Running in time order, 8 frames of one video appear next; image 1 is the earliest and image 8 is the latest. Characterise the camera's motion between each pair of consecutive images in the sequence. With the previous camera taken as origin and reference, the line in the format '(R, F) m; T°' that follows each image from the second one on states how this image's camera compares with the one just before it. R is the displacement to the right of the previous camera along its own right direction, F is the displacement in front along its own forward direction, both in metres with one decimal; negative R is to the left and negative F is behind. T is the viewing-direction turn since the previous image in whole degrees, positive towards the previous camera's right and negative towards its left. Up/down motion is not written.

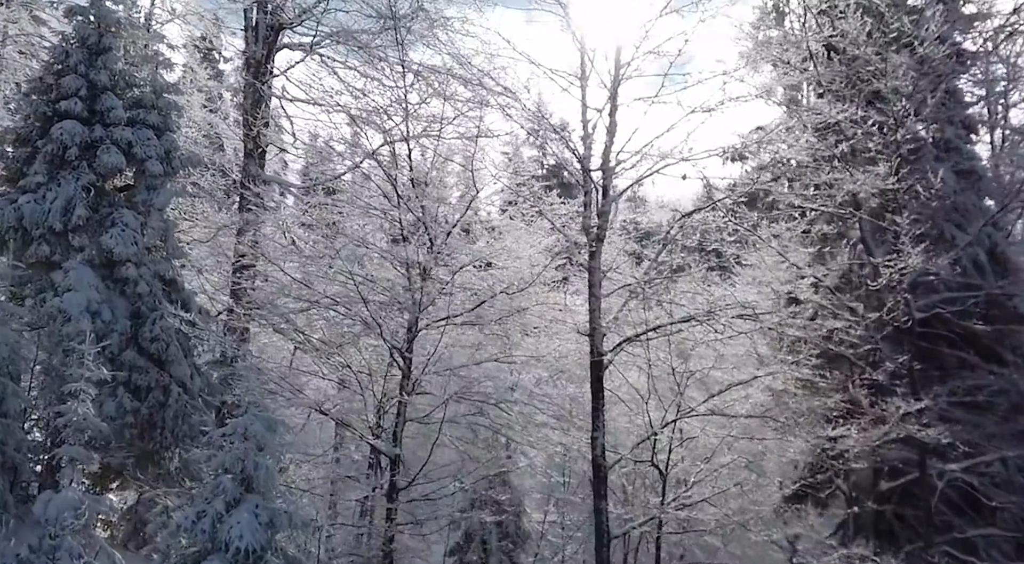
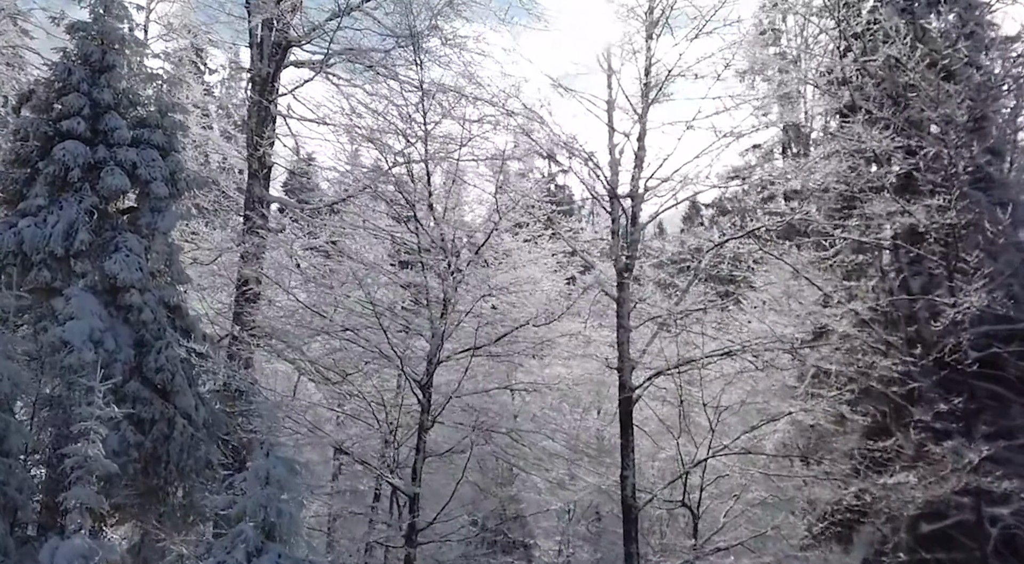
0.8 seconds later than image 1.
(-0.4, +0.3) m; +1°
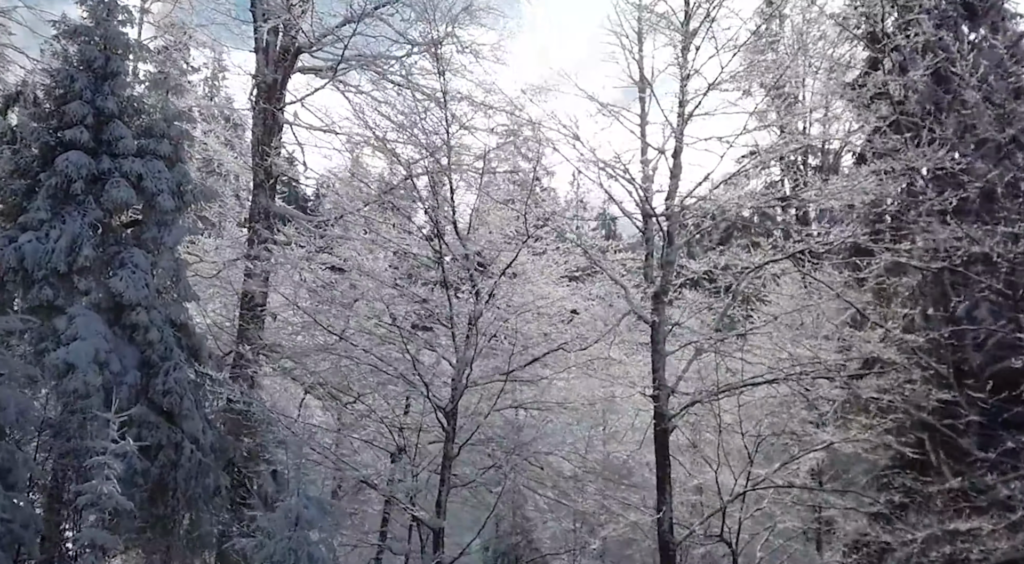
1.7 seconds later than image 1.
(-0.4, +0.3) m; +1°
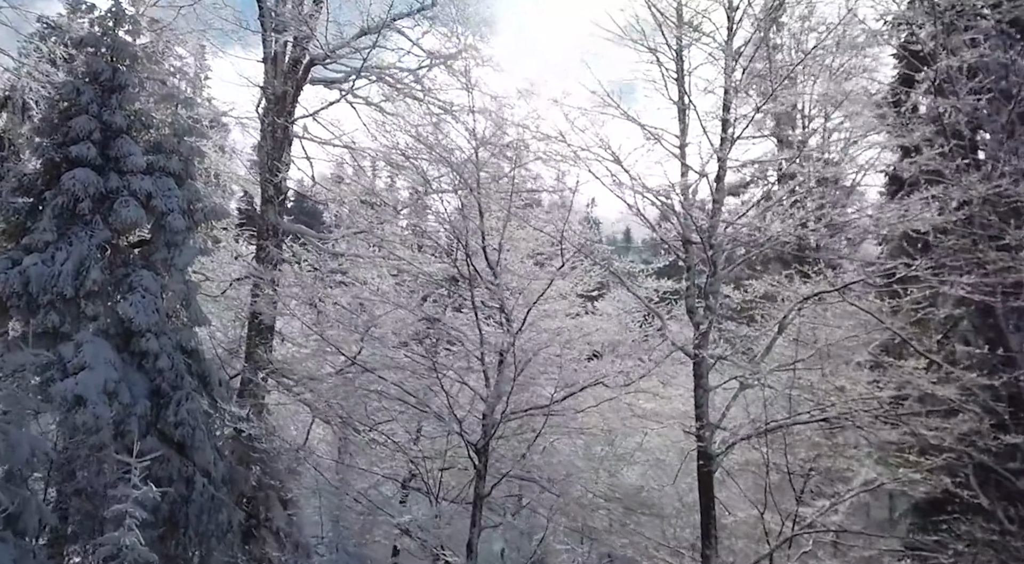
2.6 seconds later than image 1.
(-0.5, +0.4) m; +1°
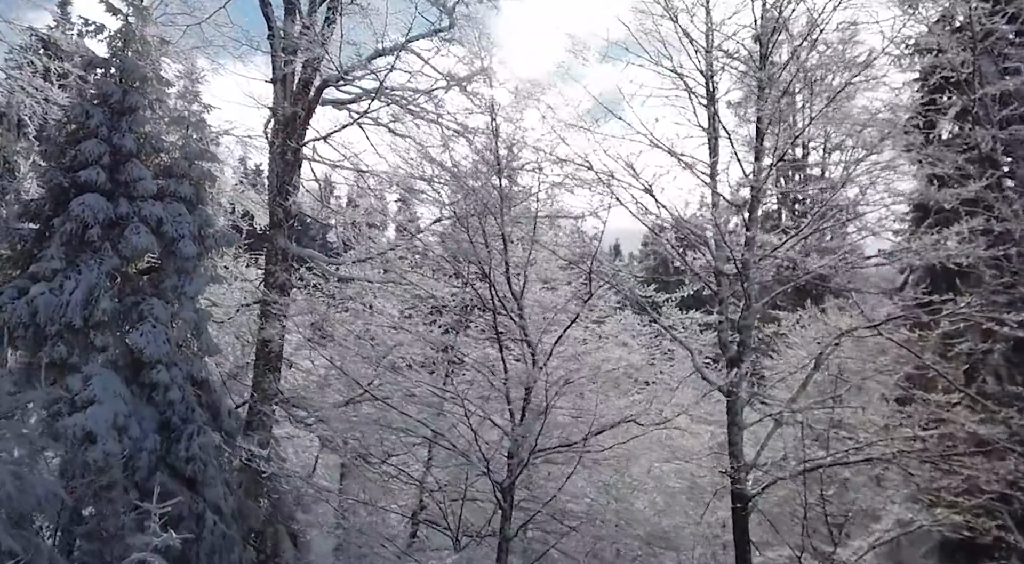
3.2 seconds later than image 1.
(-0.3, +0.2) m; +1°
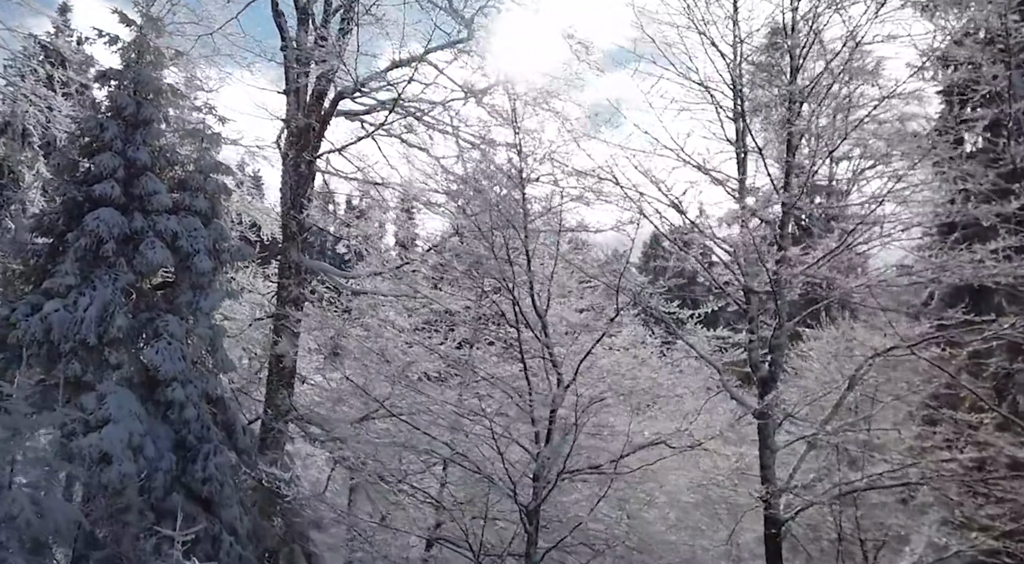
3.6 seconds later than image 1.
(-0.2, +0.2) m; 0°
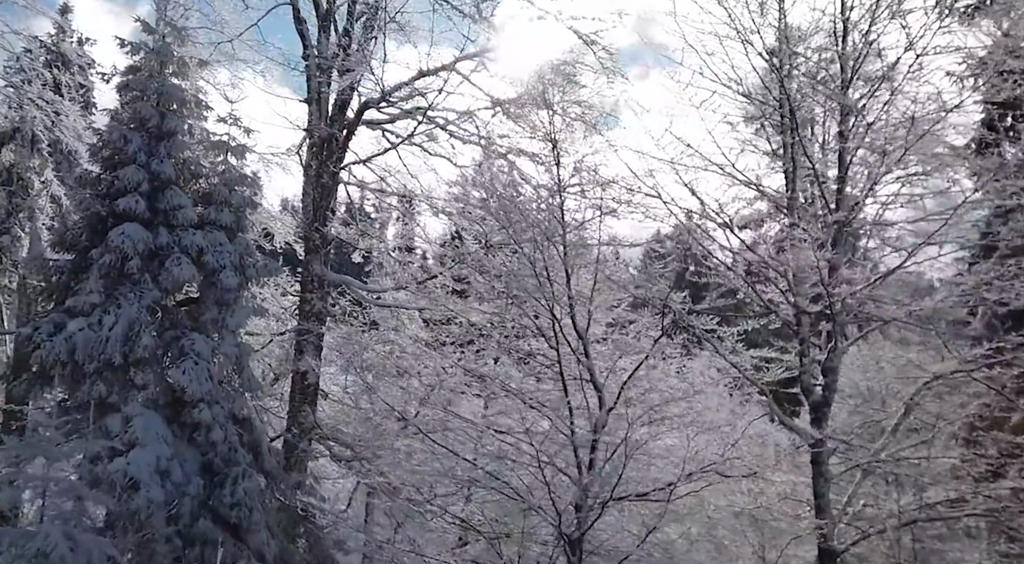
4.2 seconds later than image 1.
(-0.3, +0.2) m; 0°
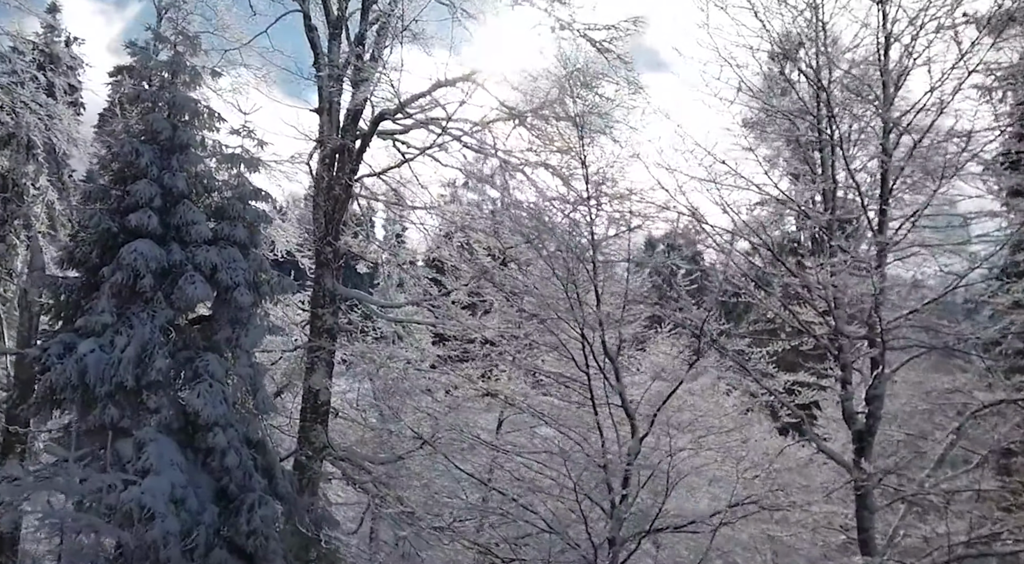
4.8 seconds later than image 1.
(-0.3, +0.2) m; +1°
